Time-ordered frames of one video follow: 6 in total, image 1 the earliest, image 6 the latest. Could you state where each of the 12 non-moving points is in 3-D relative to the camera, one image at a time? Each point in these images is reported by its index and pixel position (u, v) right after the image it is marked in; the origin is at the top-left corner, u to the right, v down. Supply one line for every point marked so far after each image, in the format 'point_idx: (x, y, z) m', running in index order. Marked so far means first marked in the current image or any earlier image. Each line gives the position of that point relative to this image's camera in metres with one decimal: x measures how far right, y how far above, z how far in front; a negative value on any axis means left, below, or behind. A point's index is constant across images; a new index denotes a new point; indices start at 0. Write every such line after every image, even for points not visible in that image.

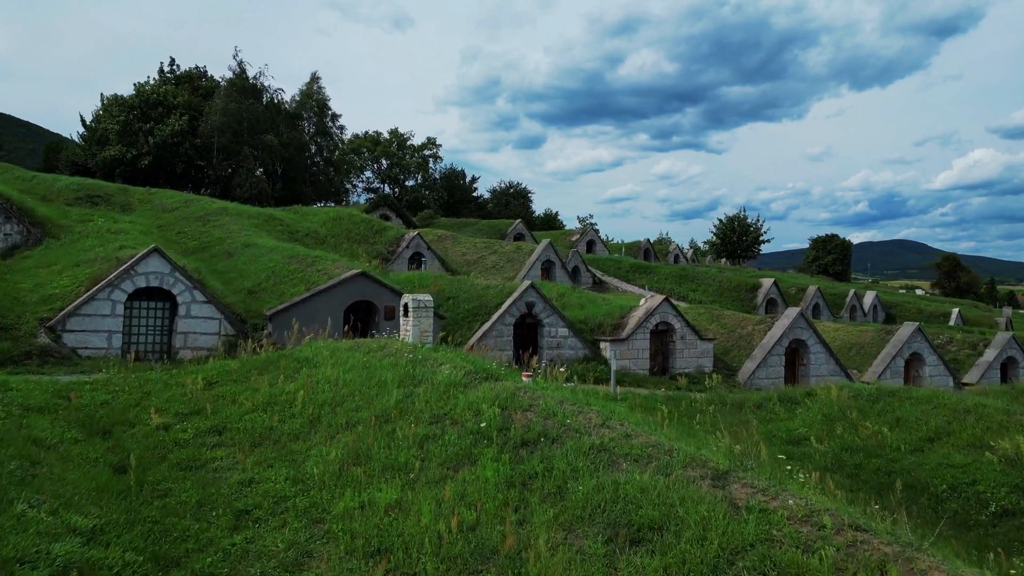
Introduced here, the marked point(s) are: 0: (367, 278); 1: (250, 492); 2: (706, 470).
0: (-3.5, +0.2, +18.8) m
1: (-2.8, -2.1, +8.4) m
2: (+1.7, -1.6, +6.9) m
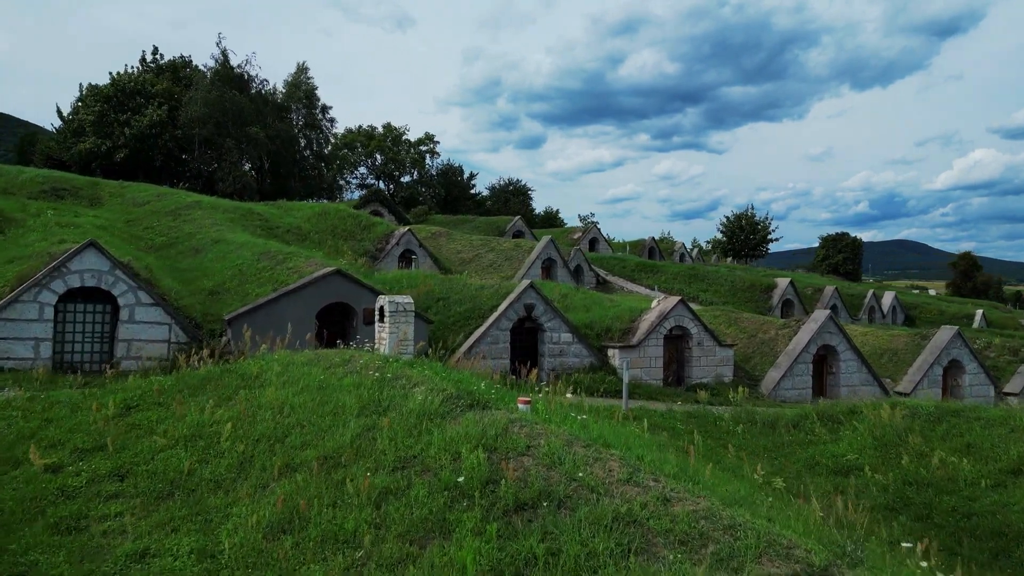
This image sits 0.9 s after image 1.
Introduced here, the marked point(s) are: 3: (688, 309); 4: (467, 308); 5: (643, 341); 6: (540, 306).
0: (-3.5, +0.2, +16.5) m
1: (-2.8, -2.1, +6.1) m
2: (+1.6, -1.6, +4.6) m
3: (+4.3, -0.5, +19.7) m
4: (-1.1, -0.4, +19.3) m
5: (+3.1, -1.3, +19.0) m
6: (+0.7, -0.4, +18.5) m
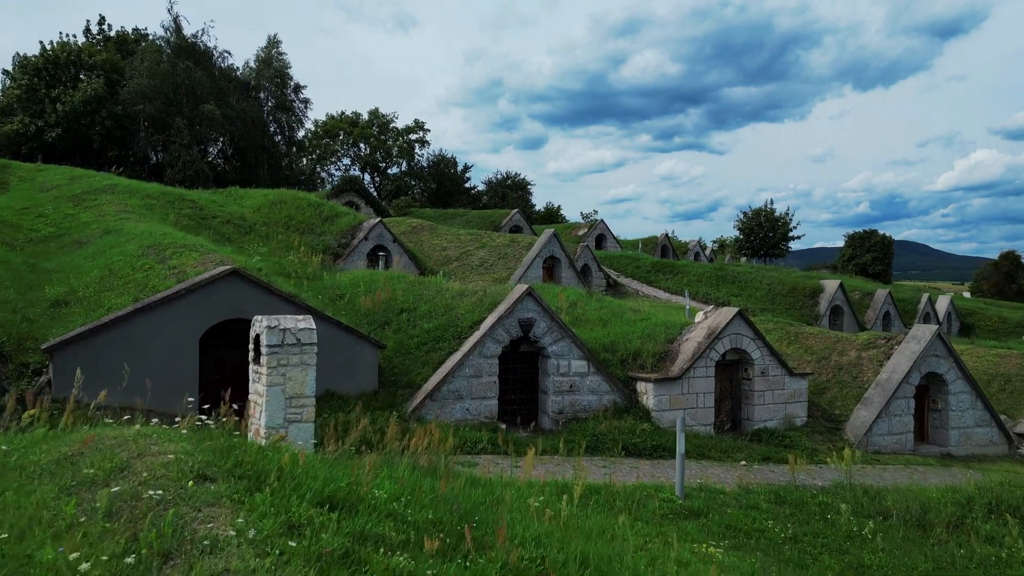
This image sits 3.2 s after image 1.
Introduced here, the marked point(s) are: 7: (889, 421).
0: (-3.7, +0.1, +10.9) m
1: (-3.0, -2.3, +0.5) m
2: (+1.4, -1.7, -1.0) m
3: (+4.2, -0.7, +14.1) m
4: (-1.3, -0.6, +13.7) m
5: (+2.9, -1.4, +13.4) m
6: (+0.5, -0.6, +12.9) m
7: (+7.0, -2.4, +14.7) m
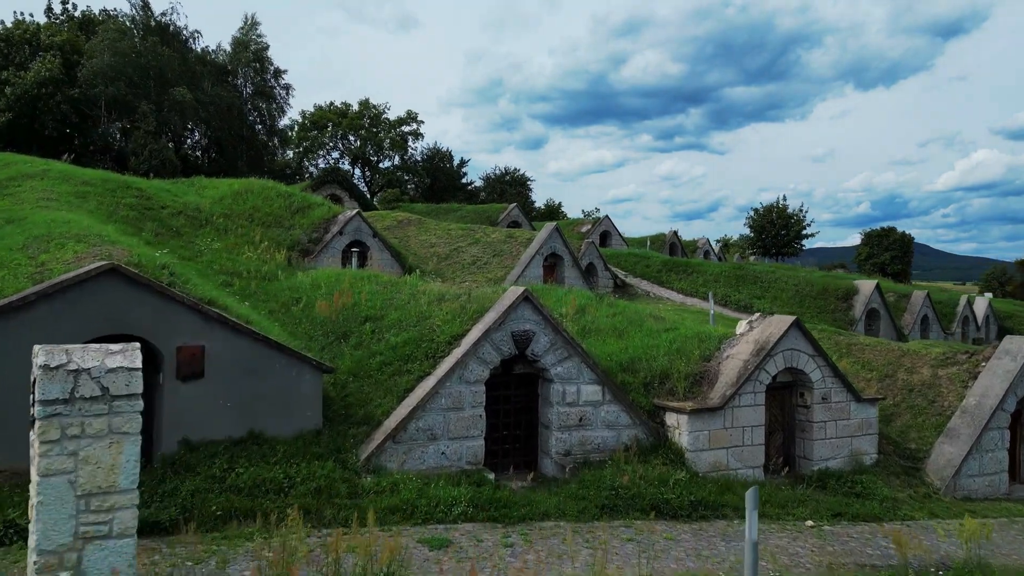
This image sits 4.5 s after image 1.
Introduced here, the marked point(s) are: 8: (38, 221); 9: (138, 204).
0: (-3.8, +0.1, +7.8) m
1: (-3.1, -2.3, -2.6) m
2: (+1.3, -1.7, -4.1) m
3: (+4.1, -0.7, +11.0) m
4: (-1.4, -0.6, +10.6) m
5: (+2.8, -1.4, +10.3) m
6: (+0.4, -0.6, +9.8) m
7: (+6.9, -2.5, +11.6) m
8: (-7.9, +1.1, +13.3) m
9: (-8.8, +2.0, +18.9) m
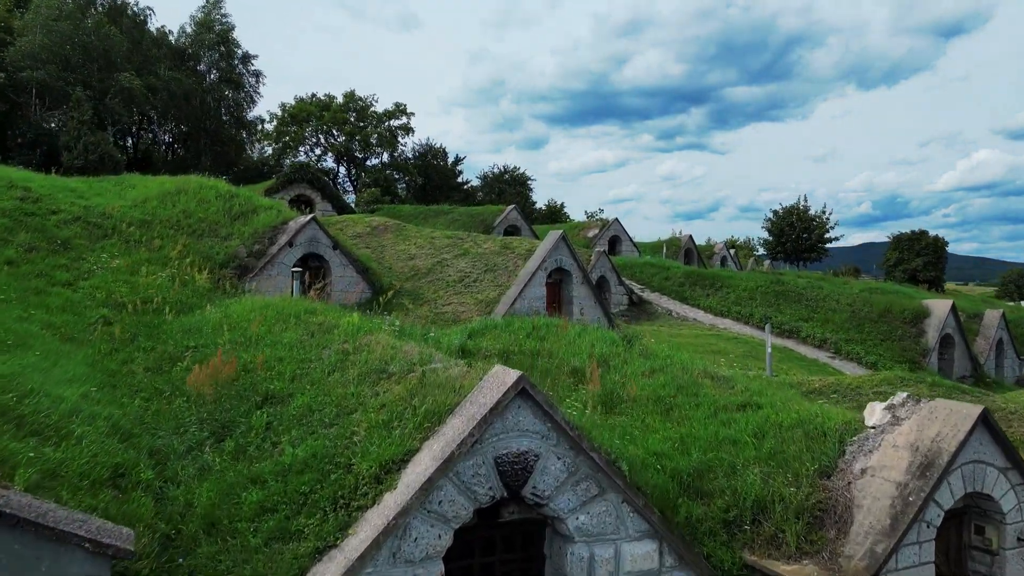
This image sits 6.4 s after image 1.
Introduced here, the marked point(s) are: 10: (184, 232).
0: (-3.9, -0.5, +3.3) m
1: (-3.2, -2.8, -7.2) m
2: (+1.2, -2.3, -8.6) m
3: (+4.0, -1.3, +6.5) m
4: (-1.5, -1.2, +6.1) m
5: (+2.7, -2.0, +5.8) m
6: (+0.3, -1.1, +5.3) m
7: (+6.8, -3.0, +7.1) m
8: (-8.0, +0.5, +8.8) m
9: (-8.9, +1.4, +14.3) m
10: (-6.8, +1.2, +16.5) m
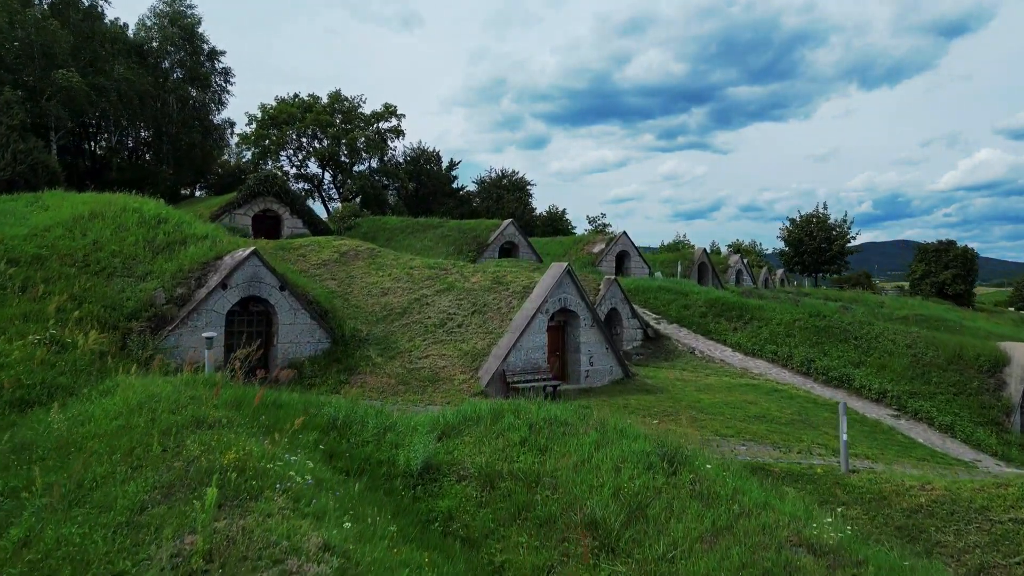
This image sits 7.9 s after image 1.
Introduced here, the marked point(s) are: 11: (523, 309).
0: (-4.1, -1.4, -0.3) m
1: (-3.4, -3.8, -10.7) m
2: (+1.0, -3.2, -12.2) m
3: (+3.8, -2.2, +2.9) m
4: (-1.6, -2.1, +2.5) m
5: (+2.6, -2.9, +2.2) m
6: (+0.1, -2.1, +1.8) m
7: (+6.6, -3.9, +3.5) m
8: (-8.1, -0.4, +5.2) m
9: (-9.1, +0.5, +10.8) m
10: (-6.9, +0.3, +12.9) m
11: (+0.2, -0.4, +15.8) m
